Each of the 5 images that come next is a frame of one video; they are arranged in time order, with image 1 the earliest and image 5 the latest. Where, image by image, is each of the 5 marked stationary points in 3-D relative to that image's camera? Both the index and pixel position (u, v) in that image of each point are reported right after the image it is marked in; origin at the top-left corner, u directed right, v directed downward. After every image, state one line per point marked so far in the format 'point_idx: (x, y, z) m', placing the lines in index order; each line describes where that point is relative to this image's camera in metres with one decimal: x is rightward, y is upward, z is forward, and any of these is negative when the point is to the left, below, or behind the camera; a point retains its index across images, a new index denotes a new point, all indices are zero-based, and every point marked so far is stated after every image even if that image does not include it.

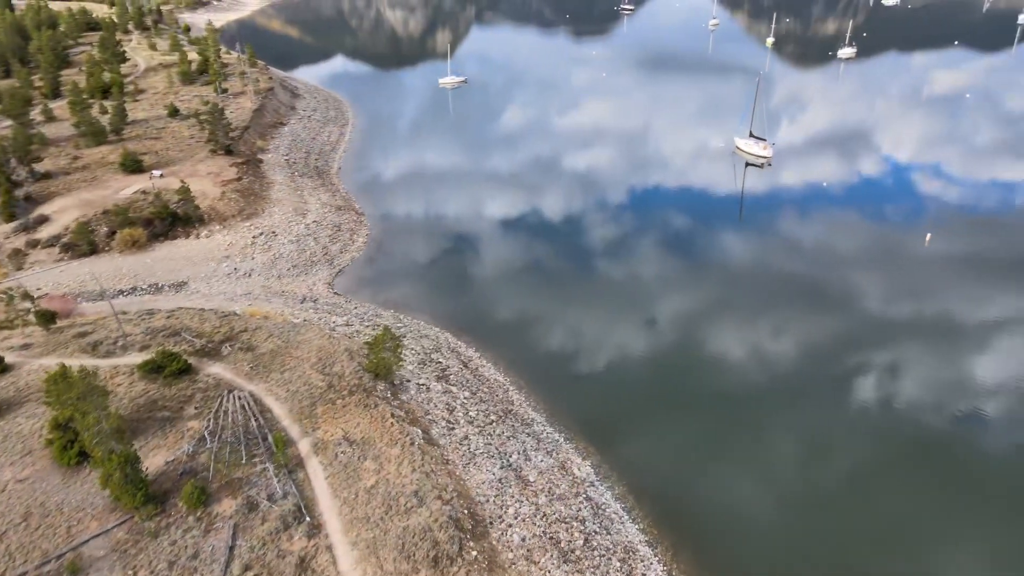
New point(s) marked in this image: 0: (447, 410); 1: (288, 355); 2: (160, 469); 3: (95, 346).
0: (-1.7, -3.1, +19.0) m
1: (-5.9, -1.8, +19.5) m
2: (-7.3, -3.7, +15.3) m
3: (-11.1, -1.5, +19.6) m
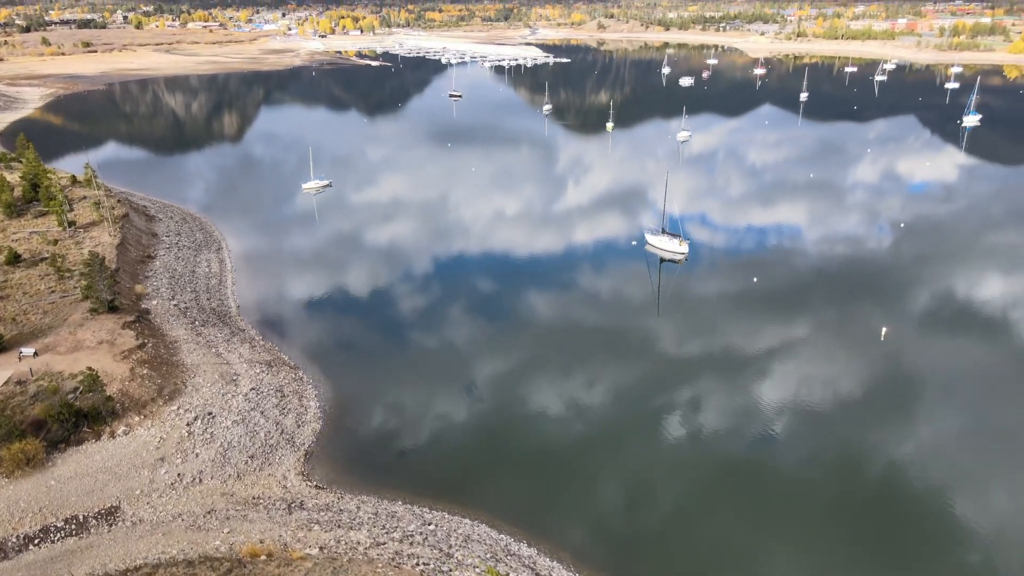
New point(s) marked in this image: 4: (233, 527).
0: (+1.3, -7.6, +15.0) m
1: (-3.1, -6.6, +14.6) m
2: (-3.1, -8.3, +10.0) m
3: (-8.1, -6.9, +13.4) m
4: (-7.2, -6.2, +19.1) m
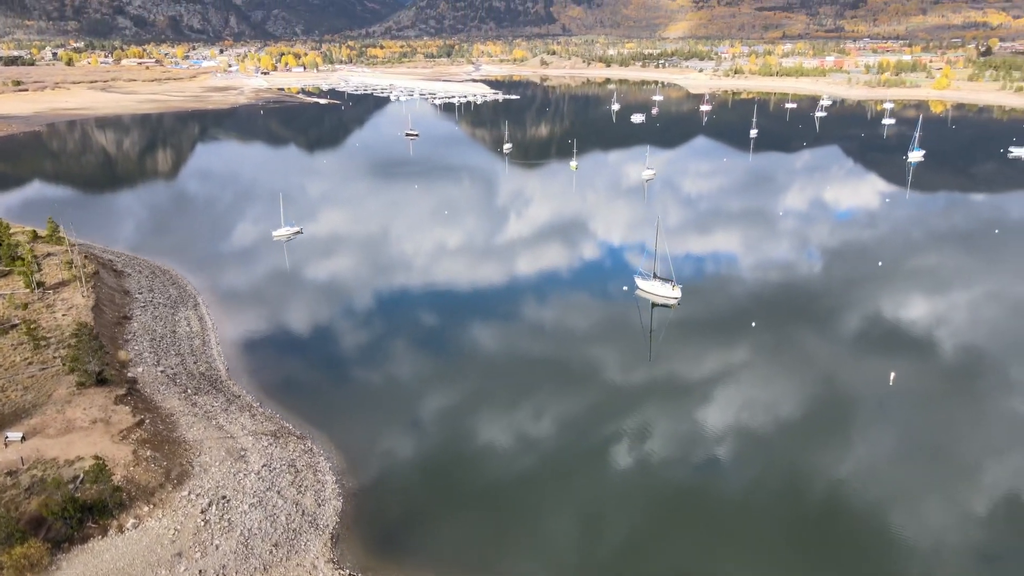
0: (+3.2, -9.1, +13.9) m
1: (-1.1, -8.3, +13.1) m
2: (-0.7, -9.7, +8.5) m
3: (-6.0, -8.6, +11.5) m
4: (-5.6, -8.1, +17.4) m
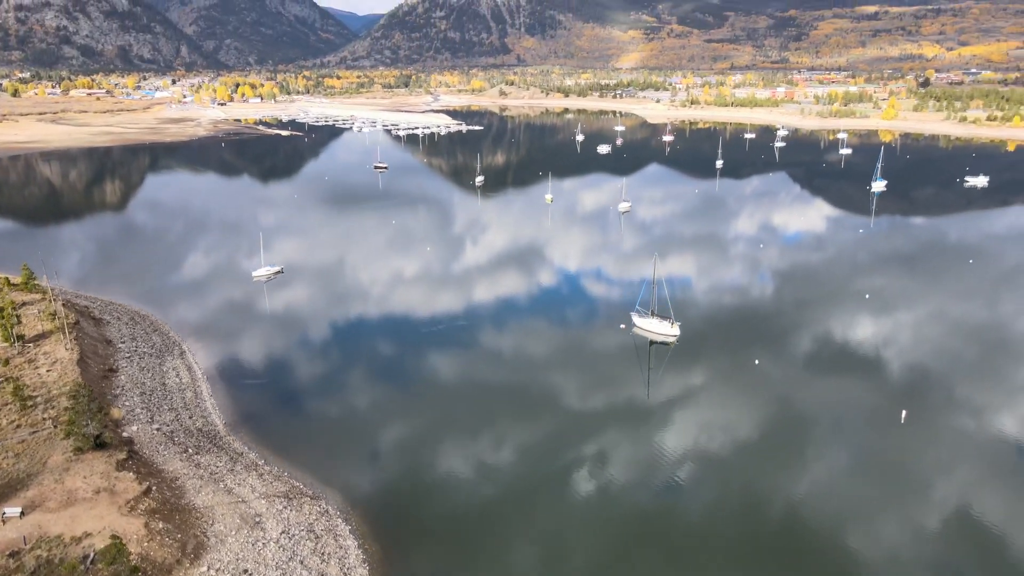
0: (+4.9, -10.3, +13.1) m
1: (+0.6, -9.5, +12.1) m
2: (+1.3, -10.7, +7.4) m
3: (-4.2, -9.8, +10.2) m
4: (-4.1, -9.6, +16.1) m
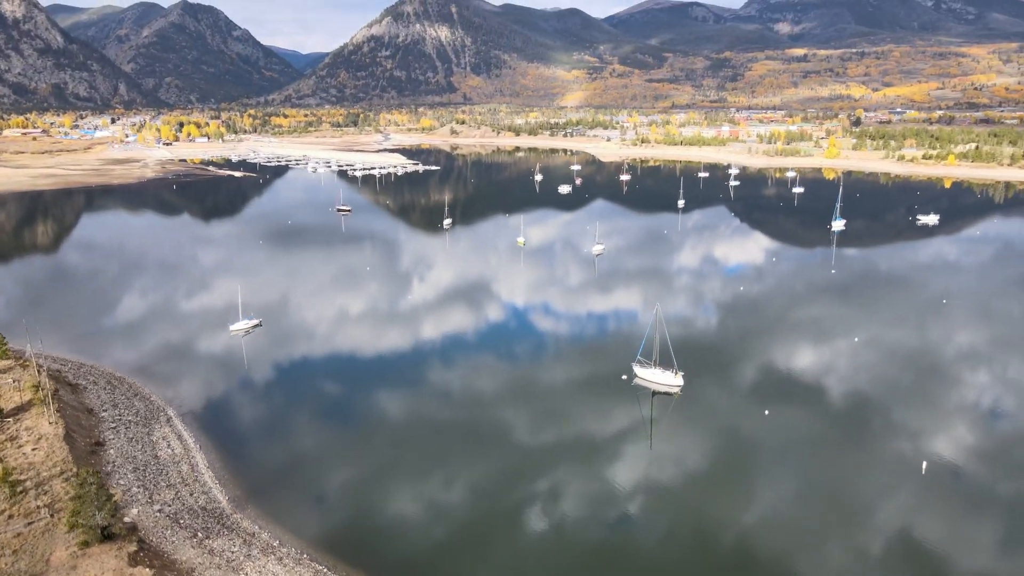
0: (+7.3, -11.7, +12.0) m
1: (+3.1, -10.9, +10.7) m
2: (+4.1, -12.0, +6.1) m
3: (-1.6, -11.3, +8.5) m
4: (-1.9, -11.3, +14.4) m
